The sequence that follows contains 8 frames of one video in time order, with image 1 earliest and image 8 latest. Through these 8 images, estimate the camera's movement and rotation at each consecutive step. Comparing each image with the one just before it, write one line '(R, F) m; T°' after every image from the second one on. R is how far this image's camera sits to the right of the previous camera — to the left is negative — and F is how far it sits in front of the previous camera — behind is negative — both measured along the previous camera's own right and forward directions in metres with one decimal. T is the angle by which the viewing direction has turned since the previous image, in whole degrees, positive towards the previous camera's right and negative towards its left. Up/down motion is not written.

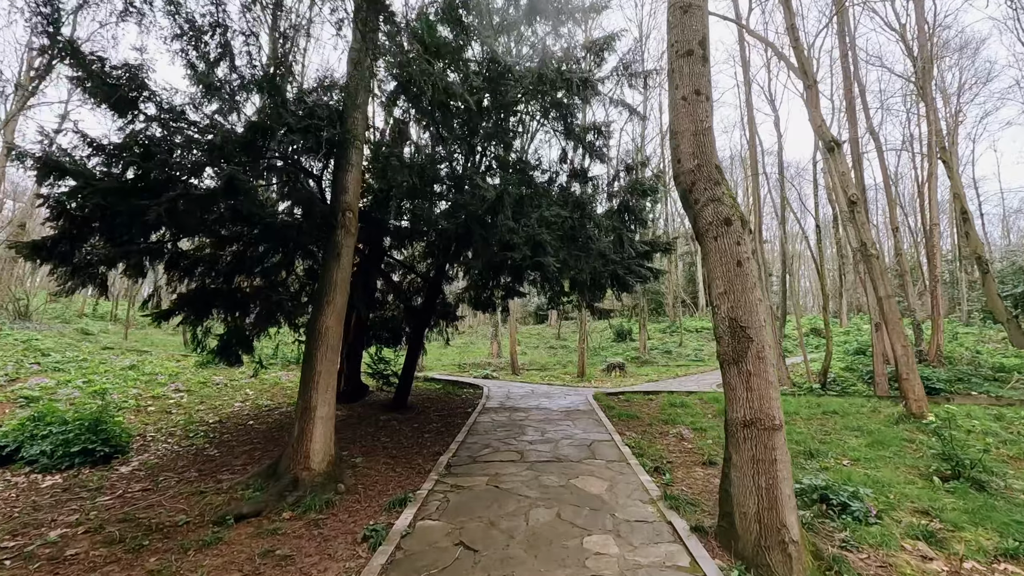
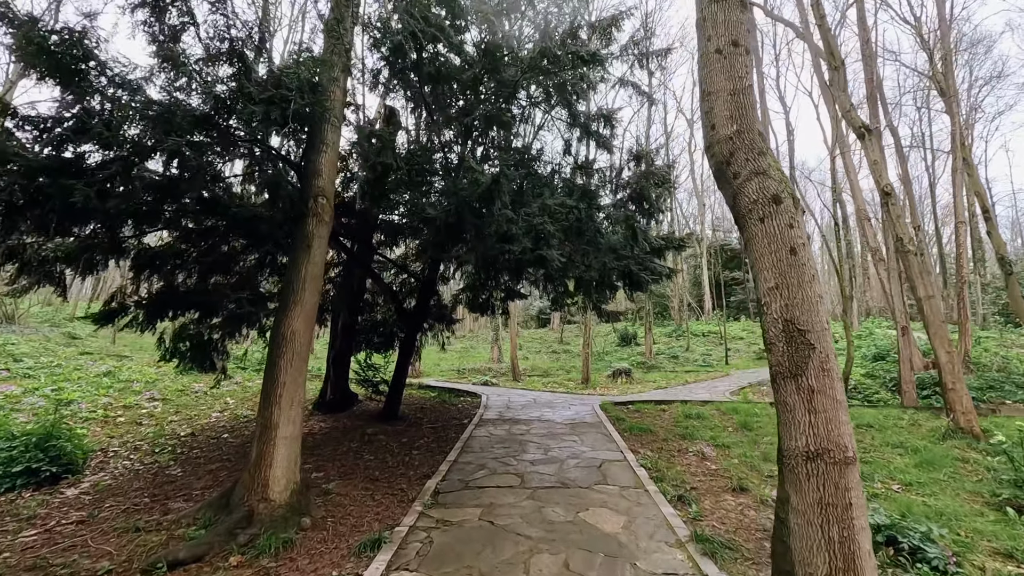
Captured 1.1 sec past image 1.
(0.0, +0.7) m; 0°
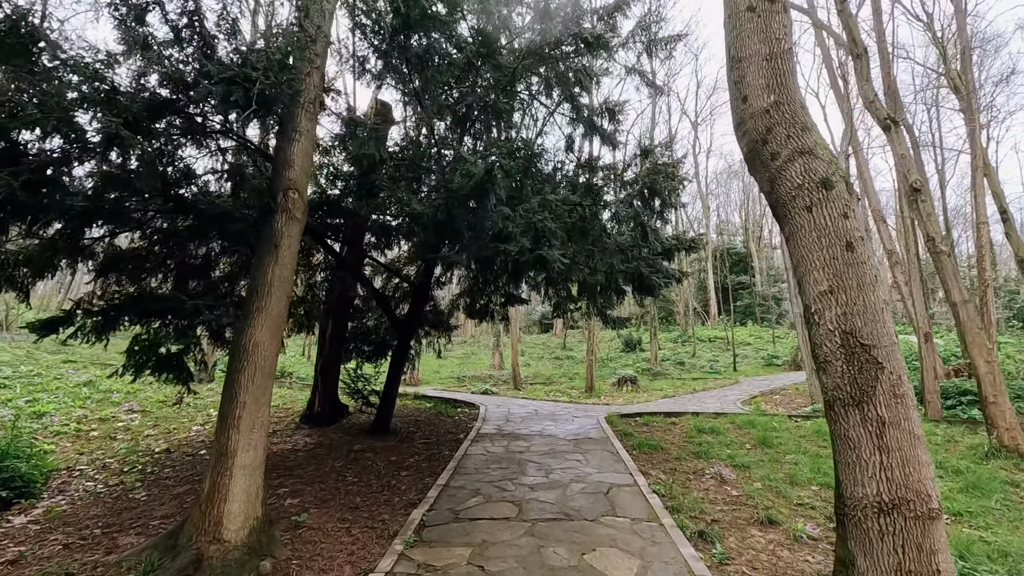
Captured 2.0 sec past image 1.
(+0.1, +0.5) m; 0°
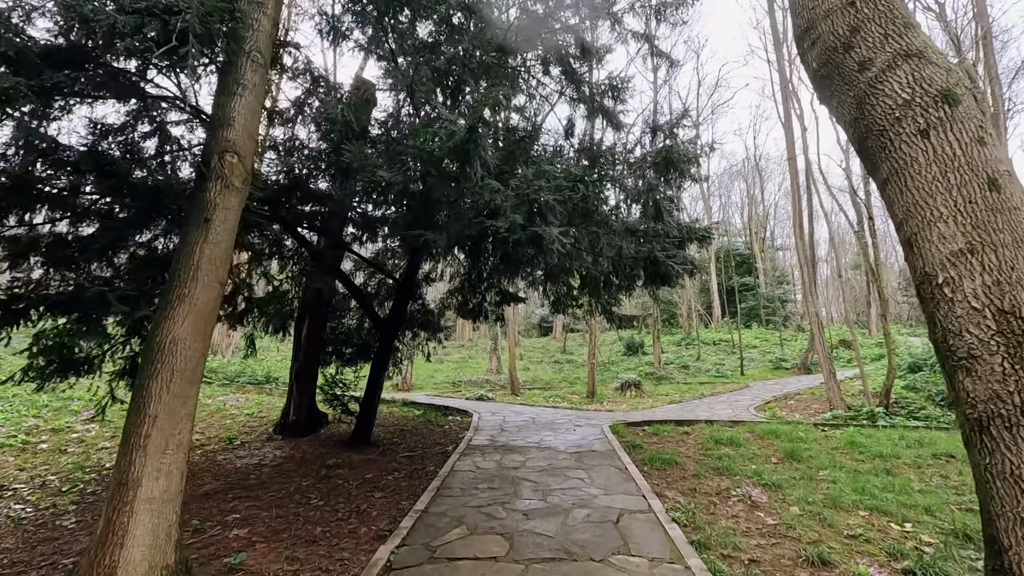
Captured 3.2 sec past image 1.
(+0.1, +0.7) m; 0°
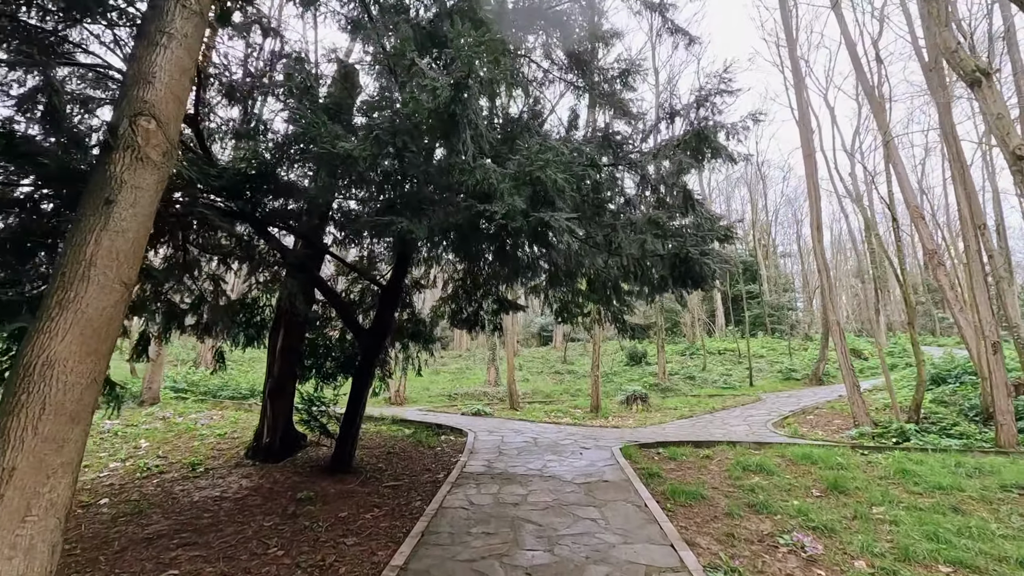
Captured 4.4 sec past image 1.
(0.0, +0.7) m; 0°
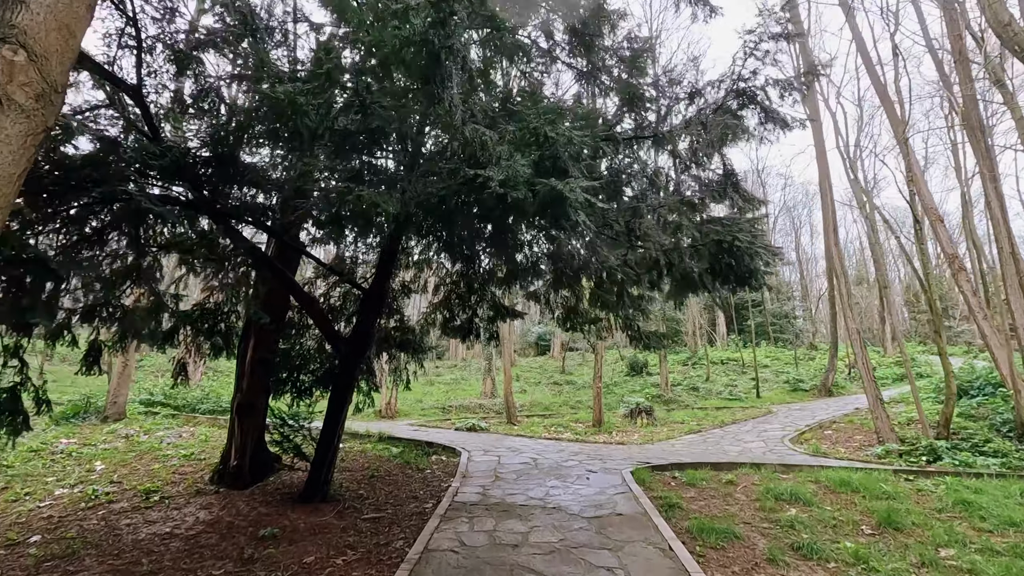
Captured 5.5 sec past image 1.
(0.0, +0.6) m; 0°
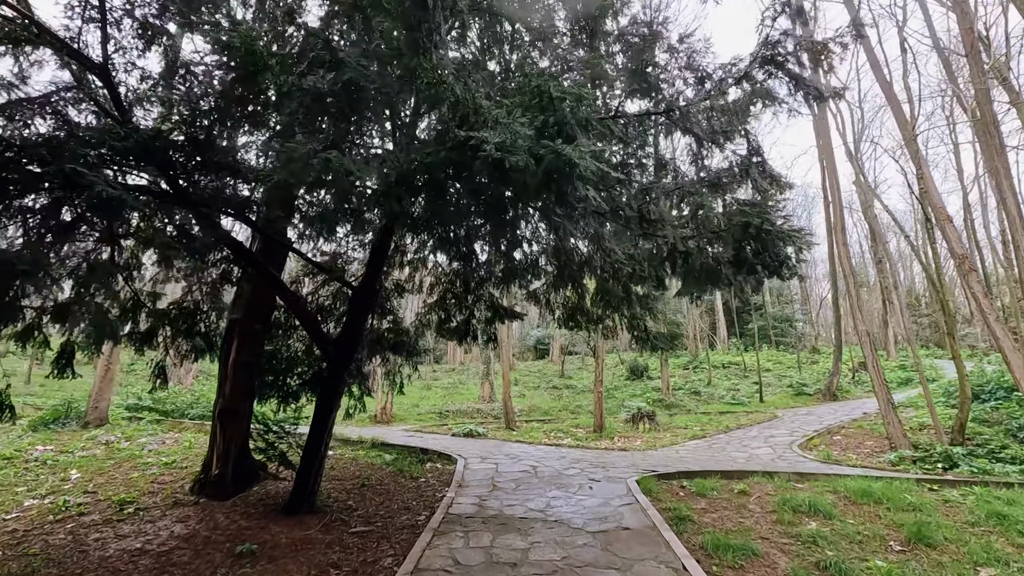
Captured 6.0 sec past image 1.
(0.0, +0.3) m; 0°
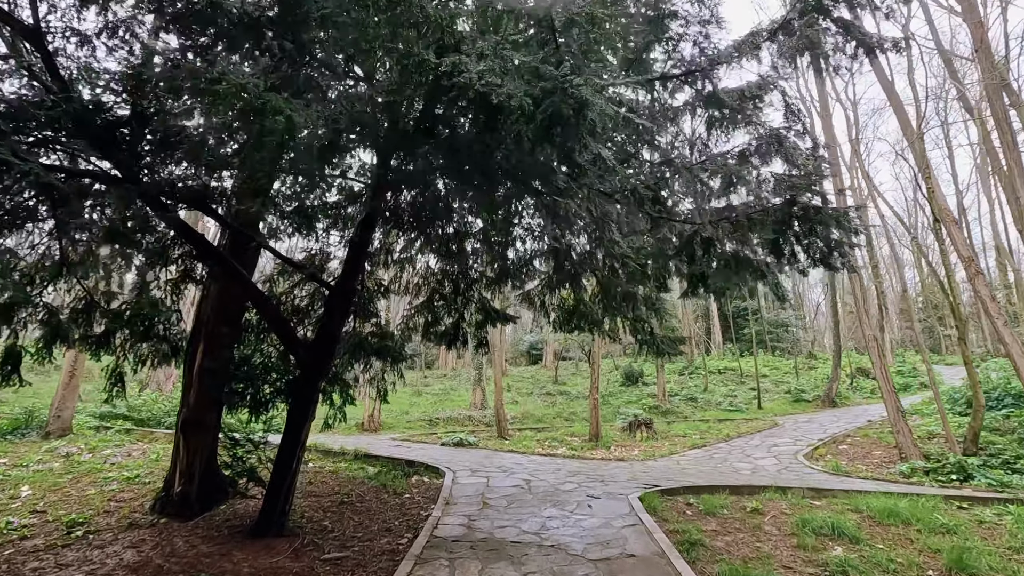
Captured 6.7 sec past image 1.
(0.0, +0.4) m; +1°
